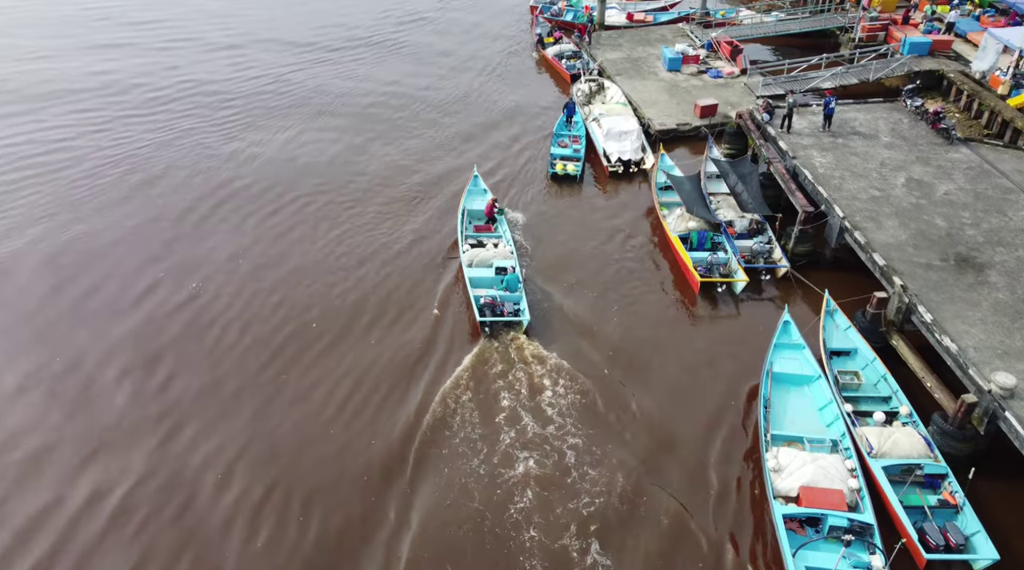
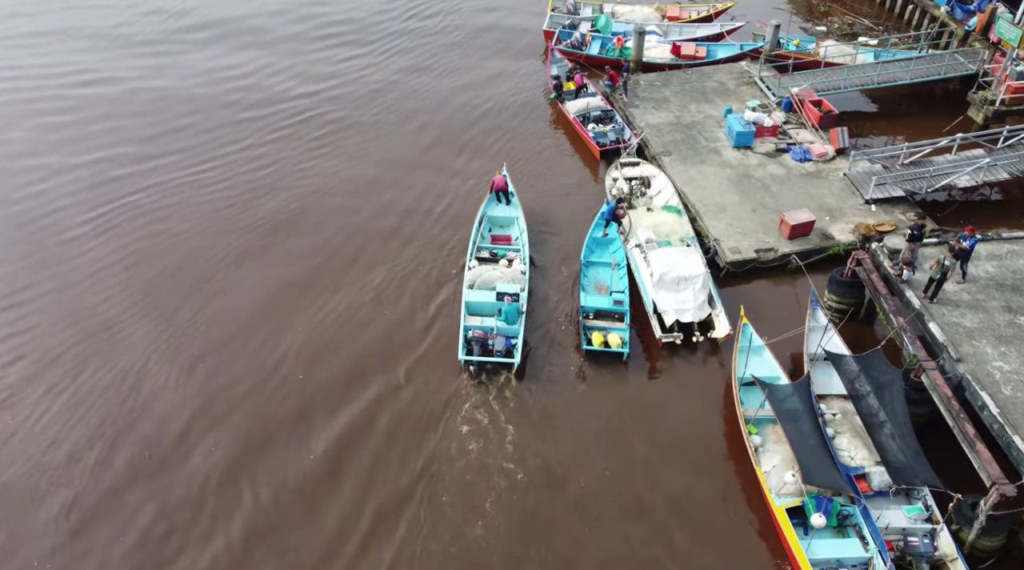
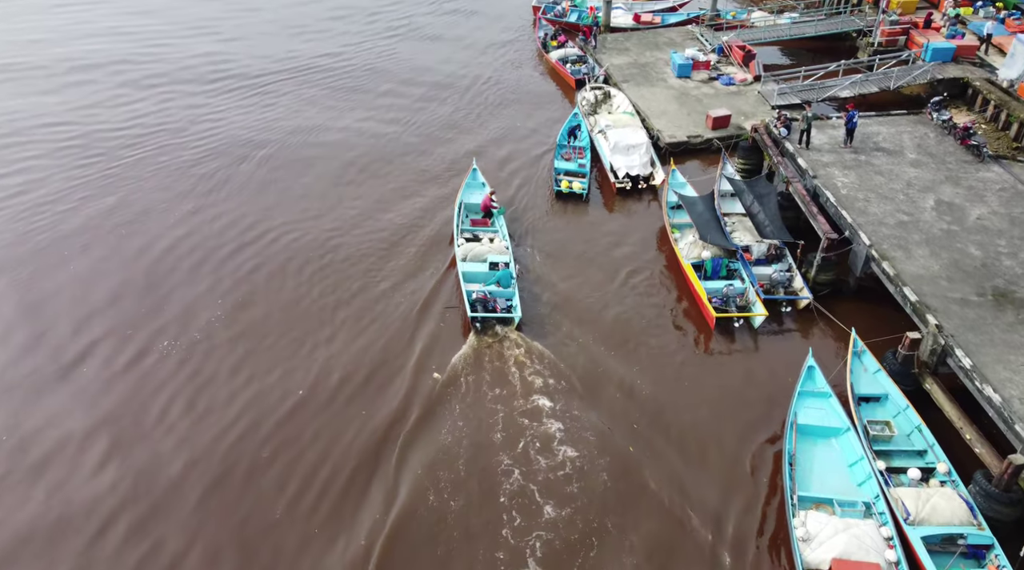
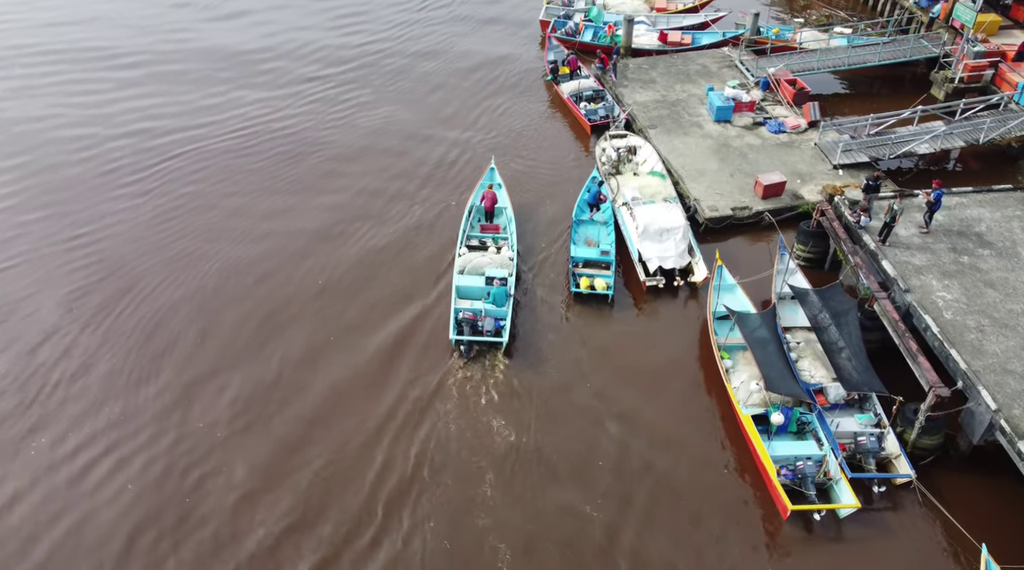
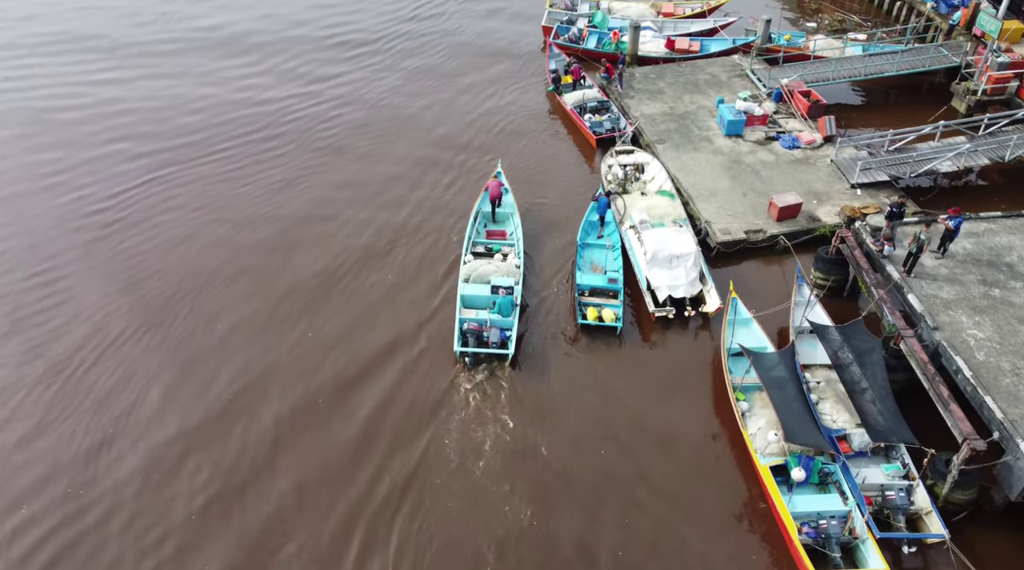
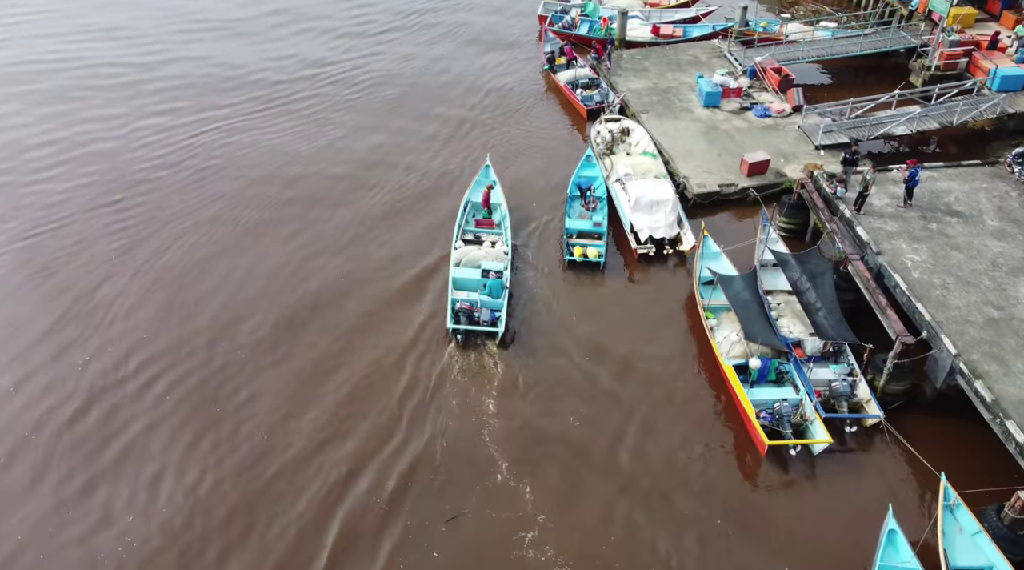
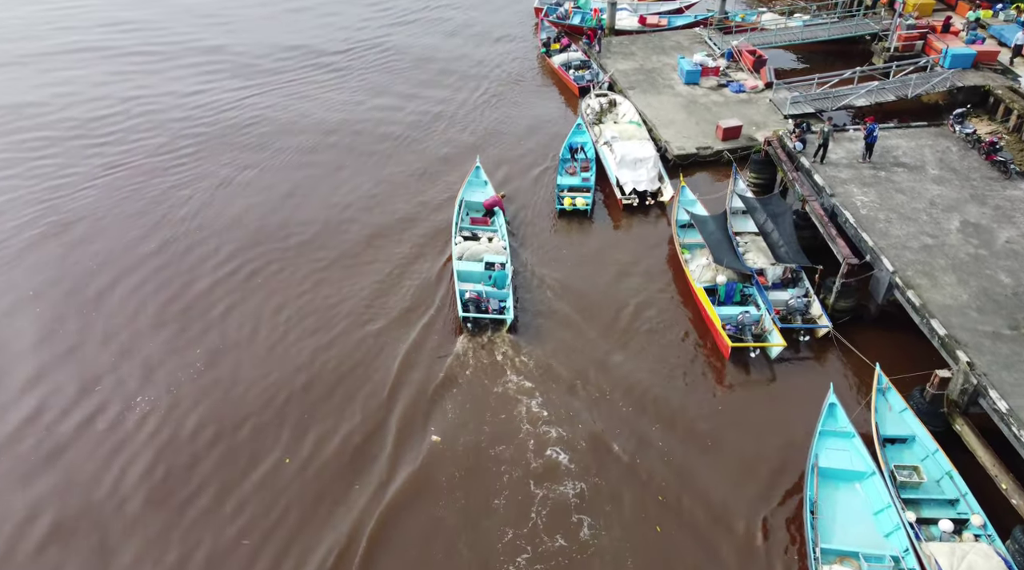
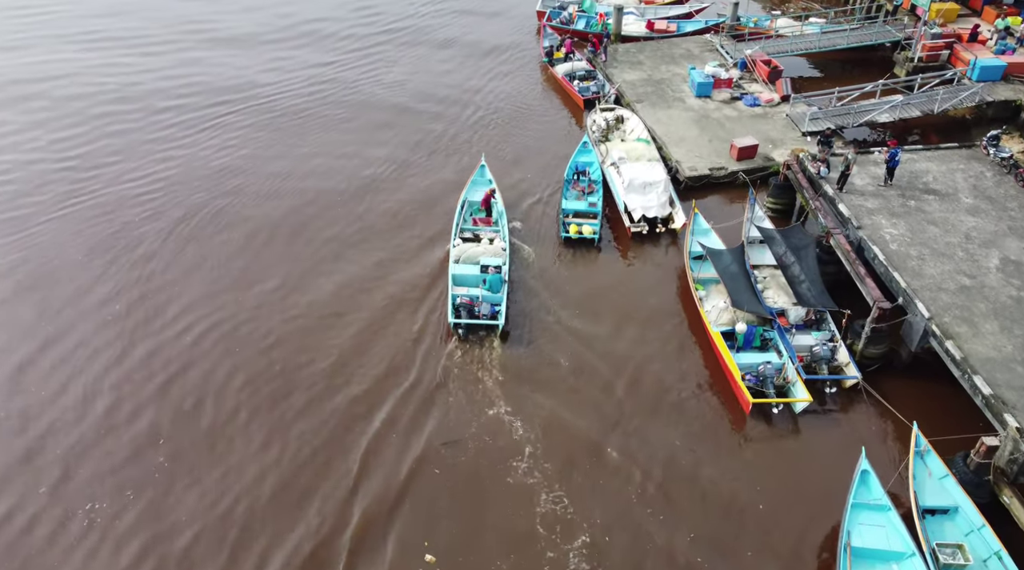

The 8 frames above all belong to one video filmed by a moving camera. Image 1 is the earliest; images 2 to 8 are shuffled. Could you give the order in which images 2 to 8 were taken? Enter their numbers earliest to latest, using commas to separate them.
3, 7, 8, 6, 4, 5, 2
